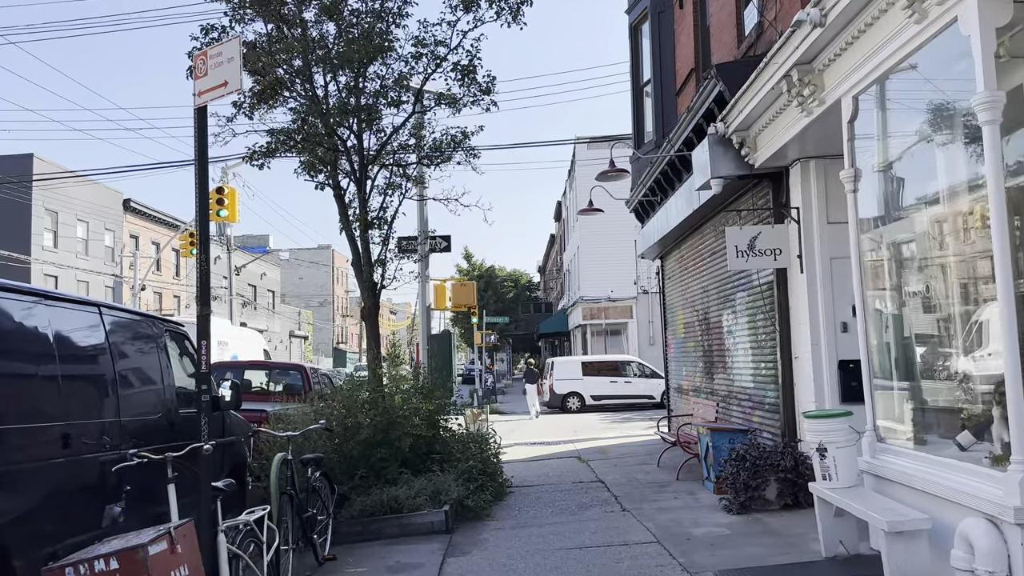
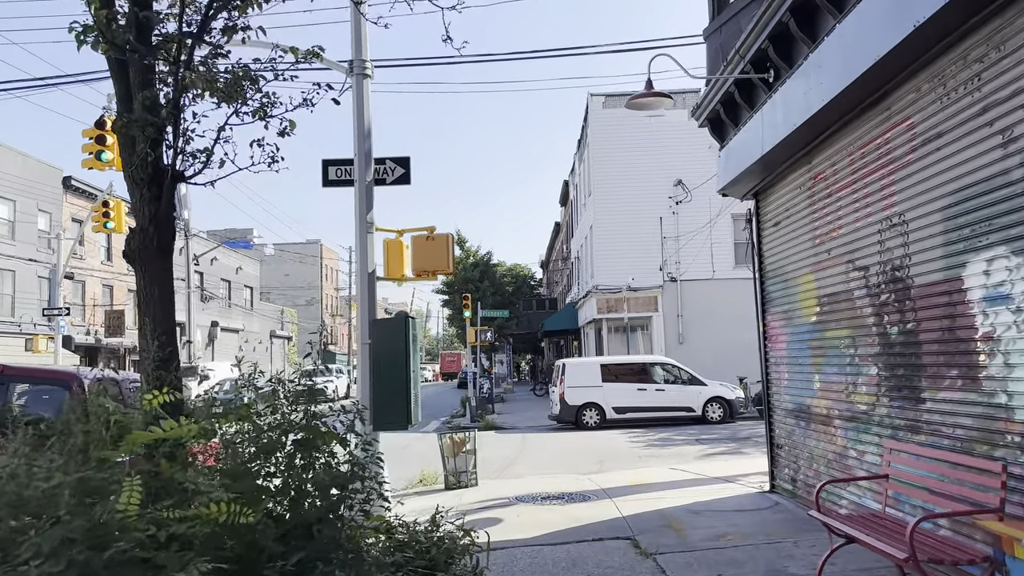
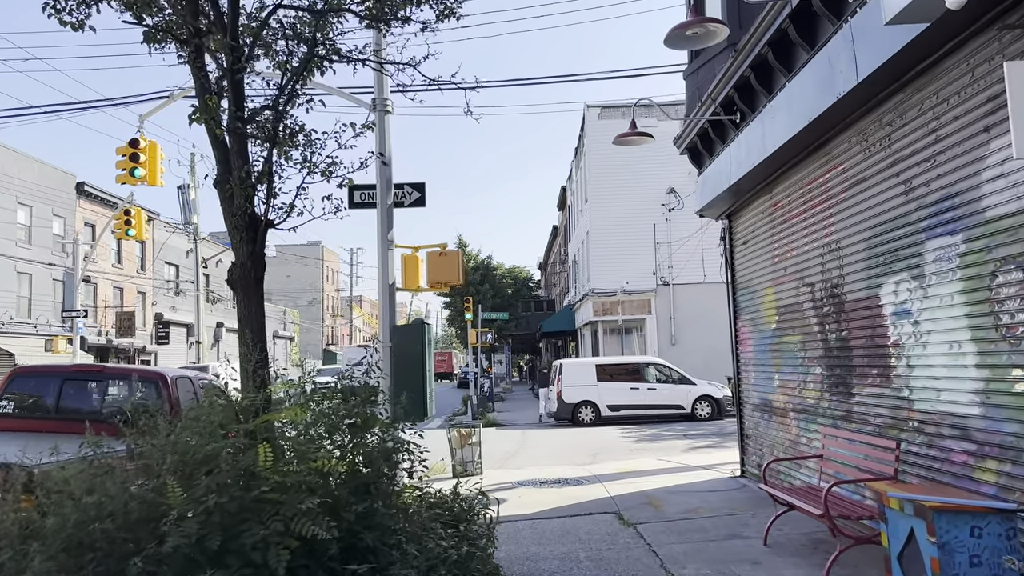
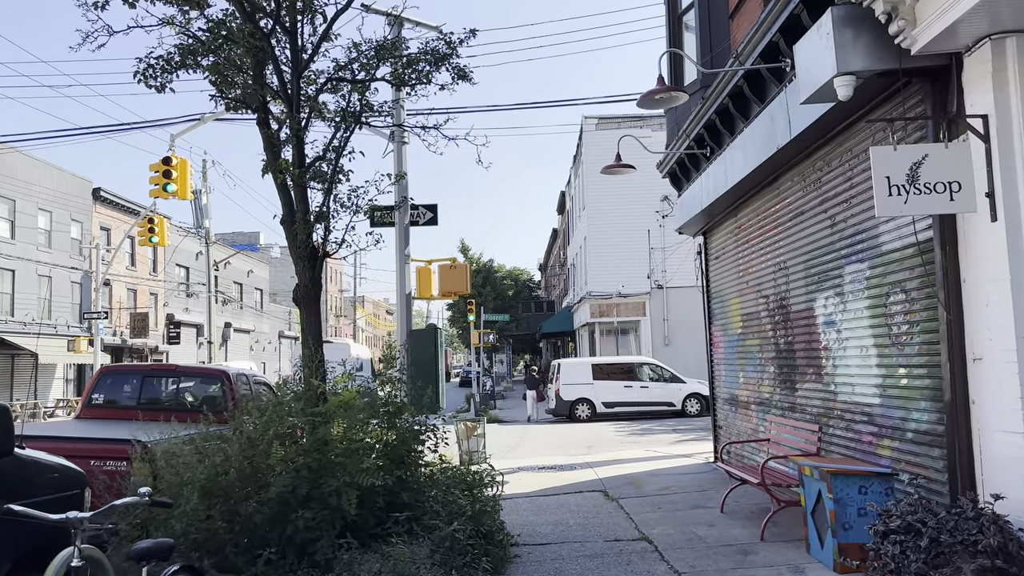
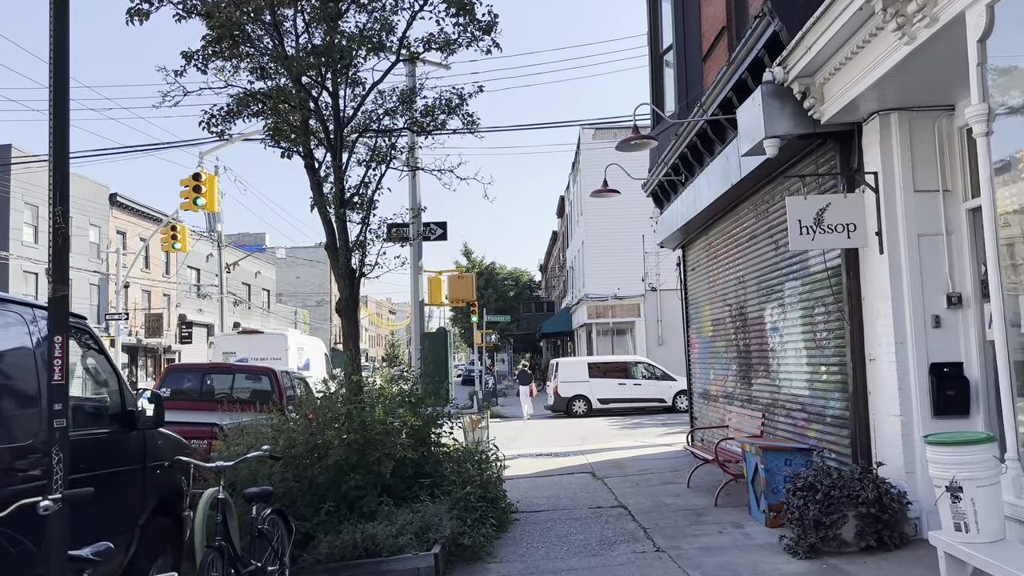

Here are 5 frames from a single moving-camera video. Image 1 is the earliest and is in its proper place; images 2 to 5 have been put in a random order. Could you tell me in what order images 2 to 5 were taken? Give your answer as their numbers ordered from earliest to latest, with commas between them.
5, 4, 3, 2
